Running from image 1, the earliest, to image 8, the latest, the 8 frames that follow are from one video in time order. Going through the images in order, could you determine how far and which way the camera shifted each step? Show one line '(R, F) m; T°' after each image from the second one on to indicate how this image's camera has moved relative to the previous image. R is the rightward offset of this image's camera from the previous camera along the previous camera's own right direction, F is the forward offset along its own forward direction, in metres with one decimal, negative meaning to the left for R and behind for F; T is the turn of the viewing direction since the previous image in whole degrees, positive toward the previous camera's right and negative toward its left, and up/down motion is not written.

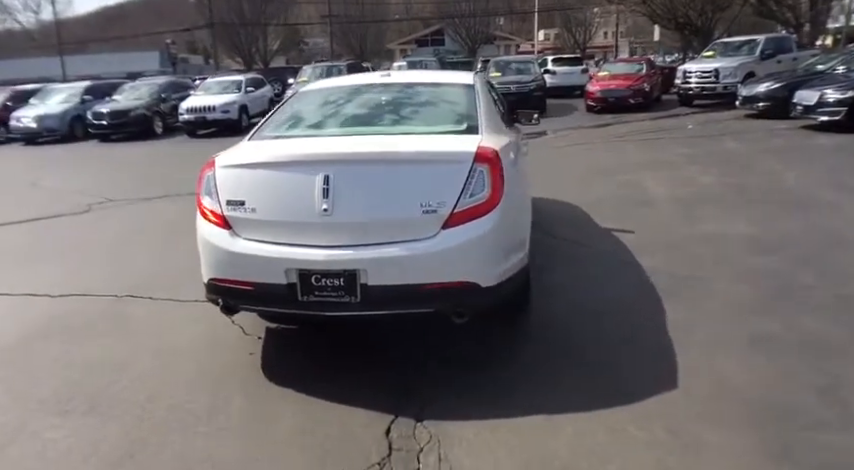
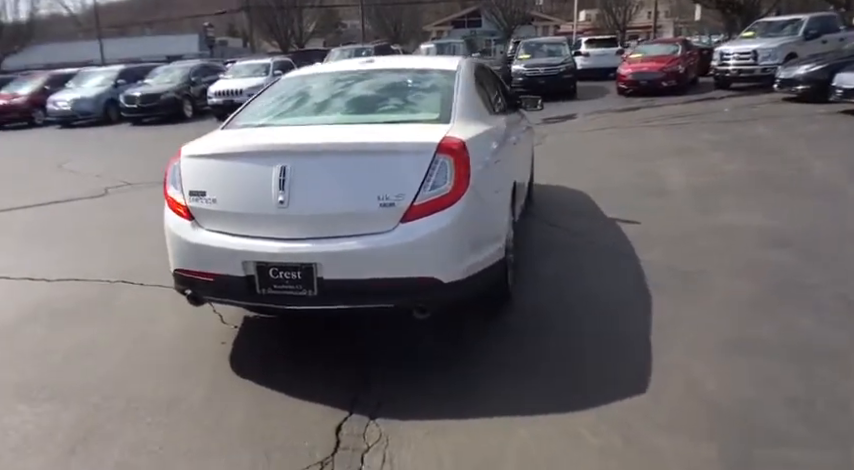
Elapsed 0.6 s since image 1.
(+0.4, +0.1) m; -3°
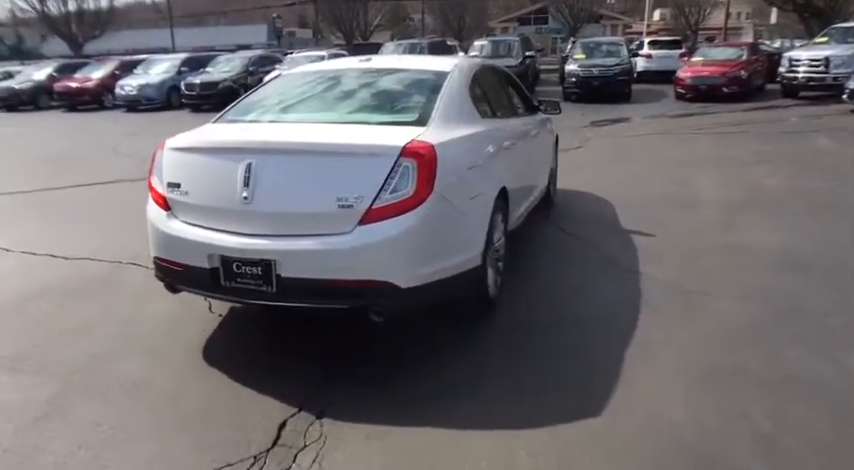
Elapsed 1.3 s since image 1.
(+0.4, 0.0) m; -5°
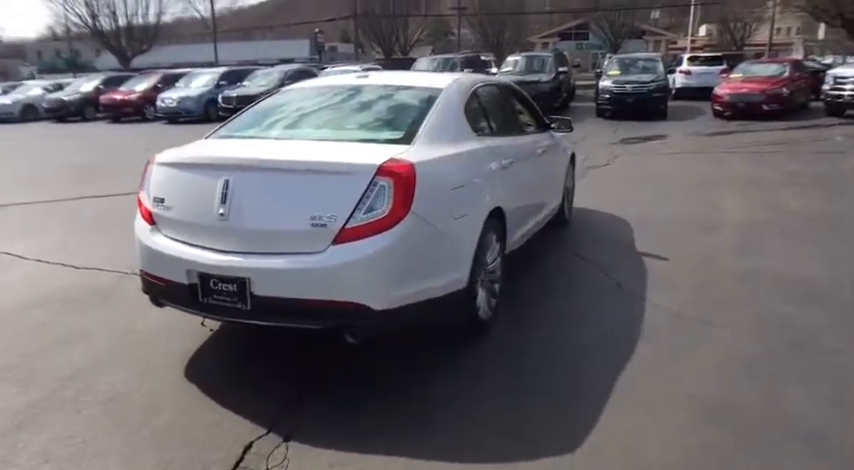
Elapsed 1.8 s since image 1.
(+0.3, +0.1) m; -3°
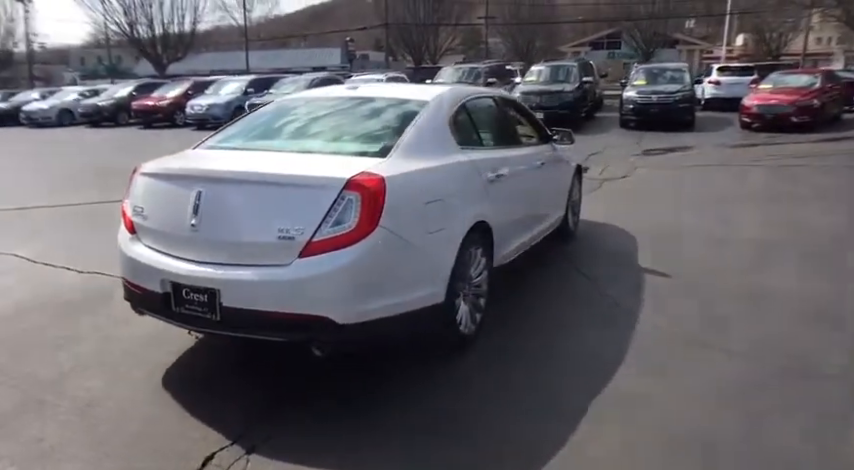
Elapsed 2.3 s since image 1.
(+0.3, 0.0) m; -3°
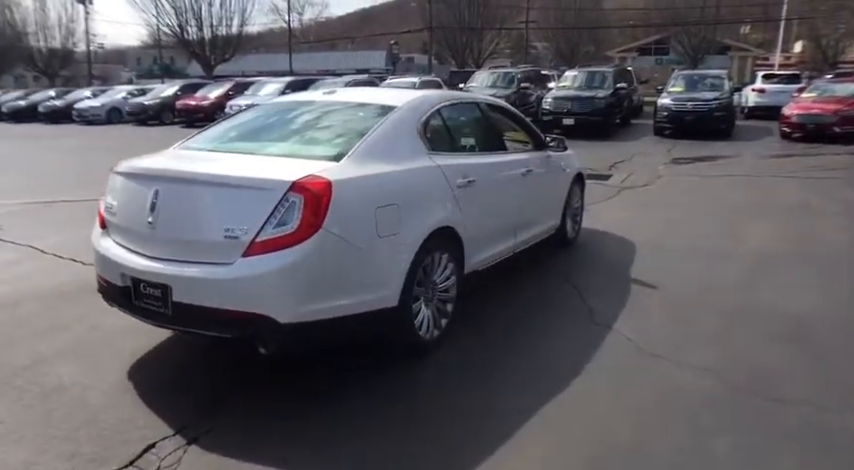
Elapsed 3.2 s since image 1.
(+0.5, 0.0) m; -4°
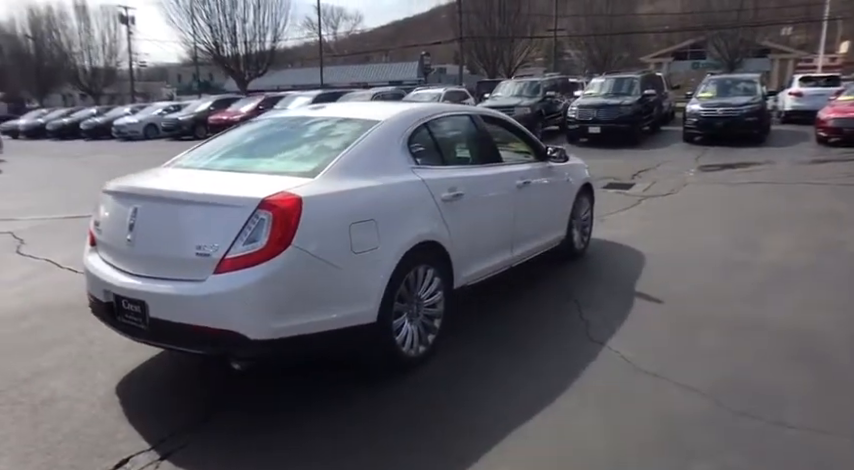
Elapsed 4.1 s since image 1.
(+0.3, 0.0) m; -3°
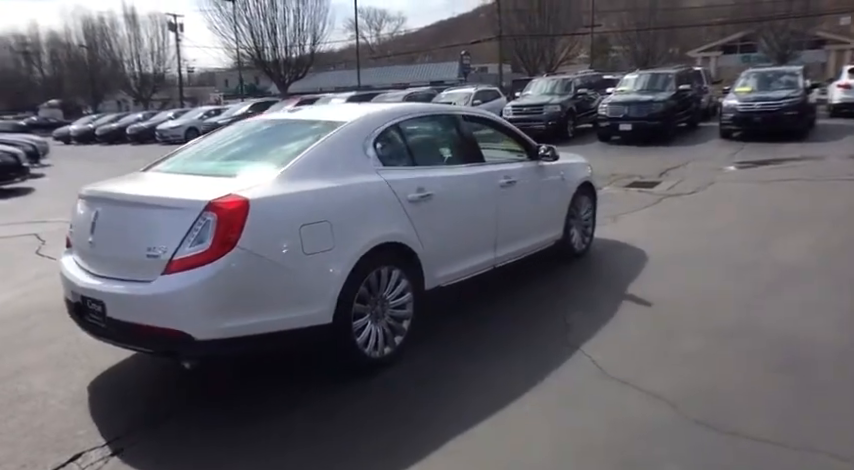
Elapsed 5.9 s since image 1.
(+0.5, 0.0) m; -4°
